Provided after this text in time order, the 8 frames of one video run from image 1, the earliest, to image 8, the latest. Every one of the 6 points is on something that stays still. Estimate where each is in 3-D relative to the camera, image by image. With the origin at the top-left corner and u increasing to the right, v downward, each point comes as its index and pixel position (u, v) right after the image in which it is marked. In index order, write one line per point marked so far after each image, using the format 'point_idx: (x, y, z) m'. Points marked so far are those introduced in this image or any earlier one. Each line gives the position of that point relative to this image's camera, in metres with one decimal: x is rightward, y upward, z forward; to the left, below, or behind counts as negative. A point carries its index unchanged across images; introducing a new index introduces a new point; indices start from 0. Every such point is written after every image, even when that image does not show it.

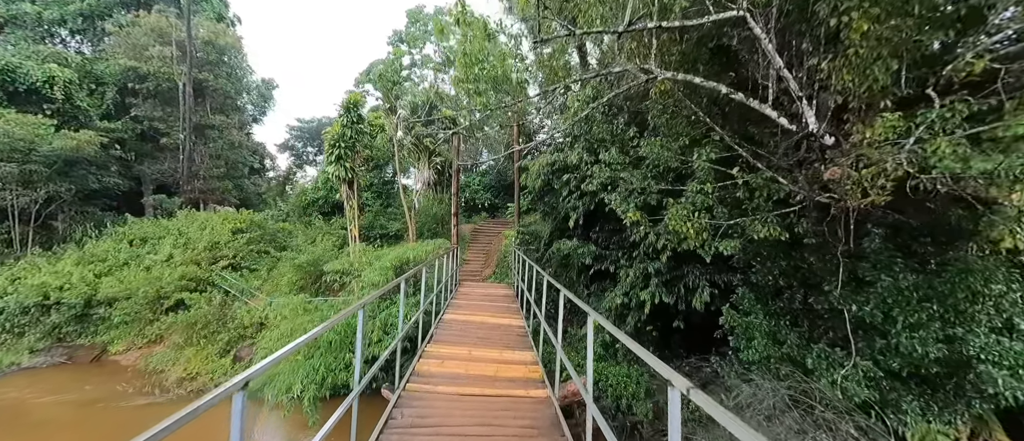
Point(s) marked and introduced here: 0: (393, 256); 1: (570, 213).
0: (-2.5, -0.7, +7.6) m
1: (+1.1, +0.1, +6.8) m
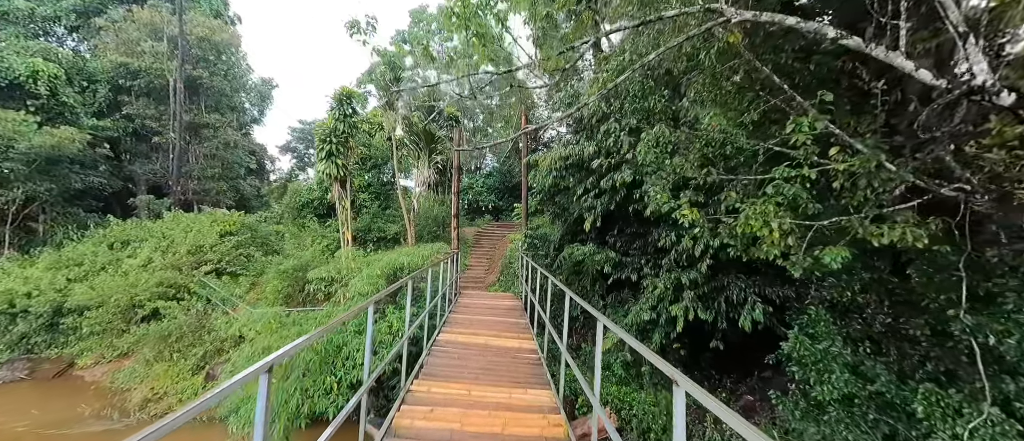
0: (-2.4, -0.8, +6.8) m
1: (+1.3, +0.1, +6.0) m
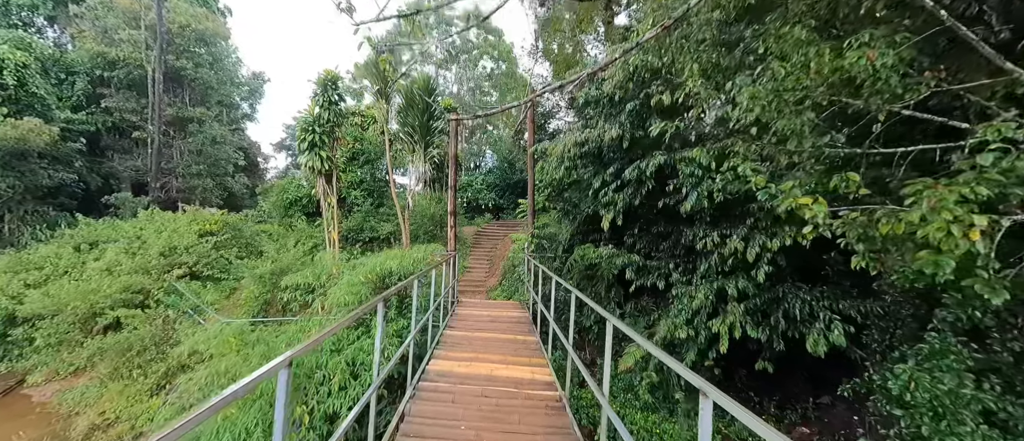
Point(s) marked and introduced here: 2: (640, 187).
0: (-2.3, -0.7, +5.9) m
1: (+1.3, +0.1, +5.1) m
2: (+1.6, +0.4, +4.6) m
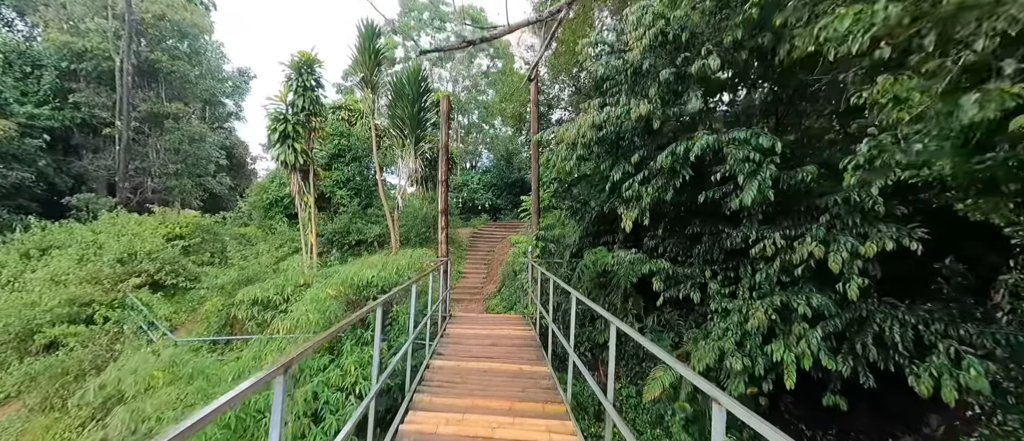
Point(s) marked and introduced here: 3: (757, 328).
0: (-2.3, -0.7, +5.0) m
1: (+1.4, +0.1, +4.3) m
2: (+1.7, +0.4, +3.7) m
3: (+2.2, -1.0, +3.2) m
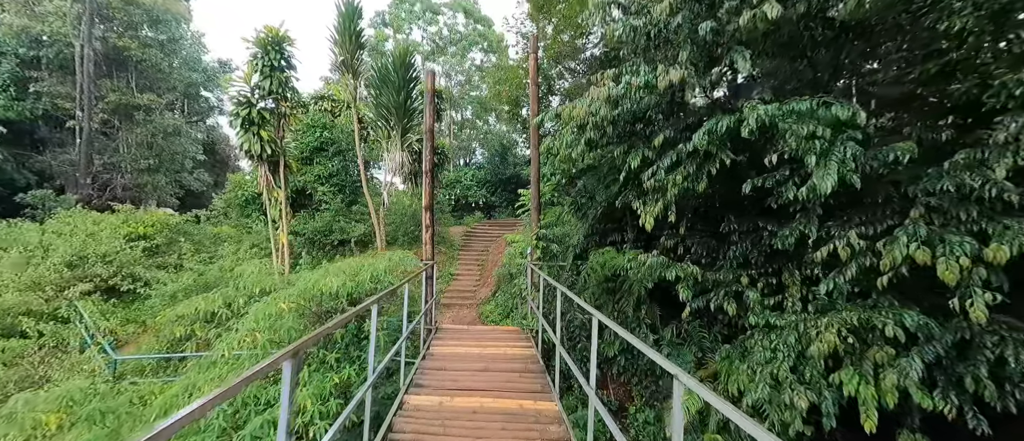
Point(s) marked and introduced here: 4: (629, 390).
0: (-2.3, -0.7, +4.3) m
1: (+1.3, +0.2, +3.6) m
2: (+1.6, +0.5, +3.0) m
3: (+2.2, -0.9, +2.5) m
4: (+1.5, -2.2, +4.6) m
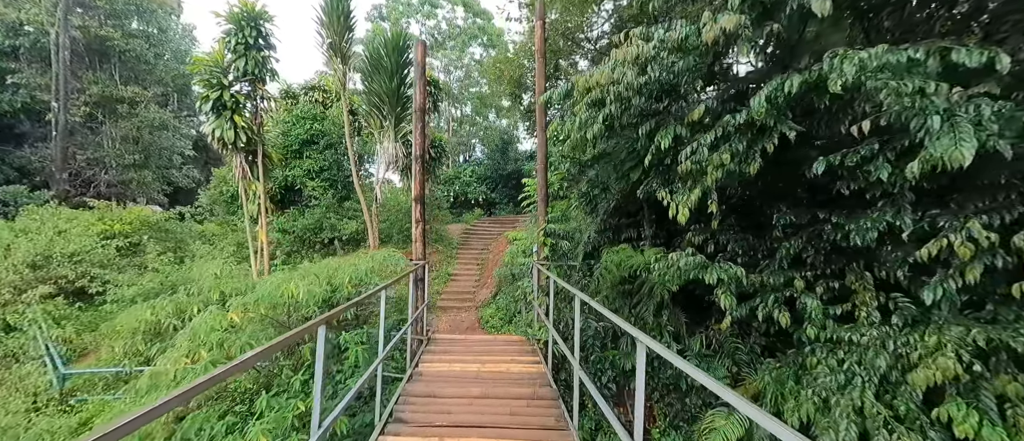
0: (-2.3, -0.6, +3.7) m
1: (+1.4, +0.3, +3.0) m
2: (+1.7, +0.6, +2.4) m
3: (+2.2, -0.9, +2.0) m
4: (+1.5, -2.1, +4.0) m
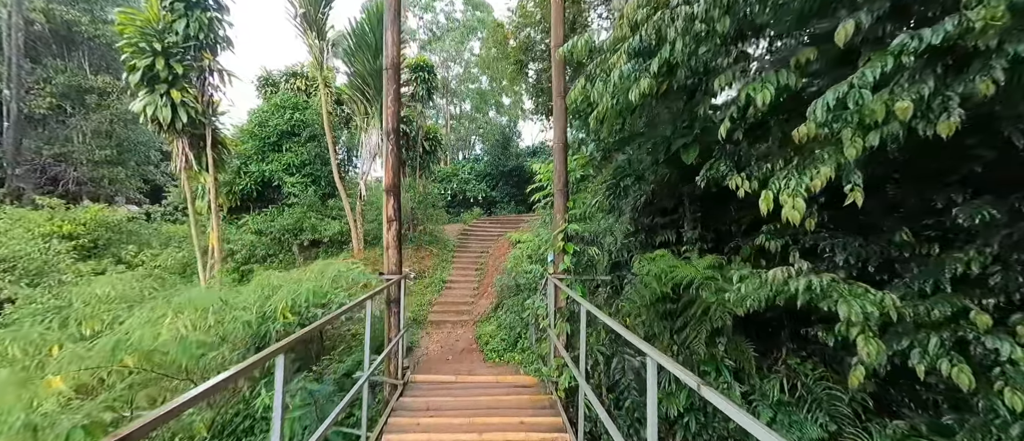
0: (-2.2, -0.6, +2.6) m
1: (+1.4, +0.3, +1.9) m
2: (+1.7, +0.6, +1.4) m
3: (+2.3, -0.9, +0.9) m
4: (+1.6, -2.1, +2.9) m
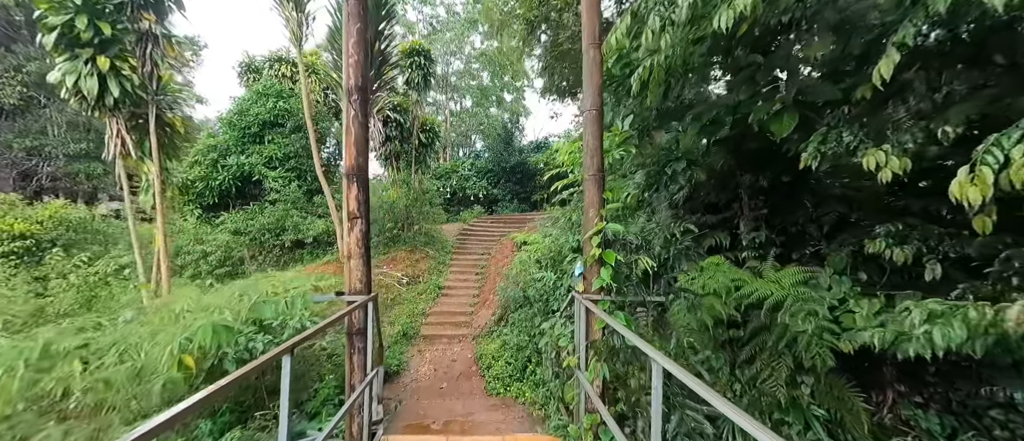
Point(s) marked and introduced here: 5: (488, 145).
0: (-2.2, -0.6, +1.8) m
1: (+1.5, +0.3, +1.1) m
2: (+1.8, +0.6, +0.6) m
3: (+2.4, -0.8, +0.1) m
4: (+1.7, -2.1, +2.1) m
5: (-1.0, +3.4, +15.8) m
